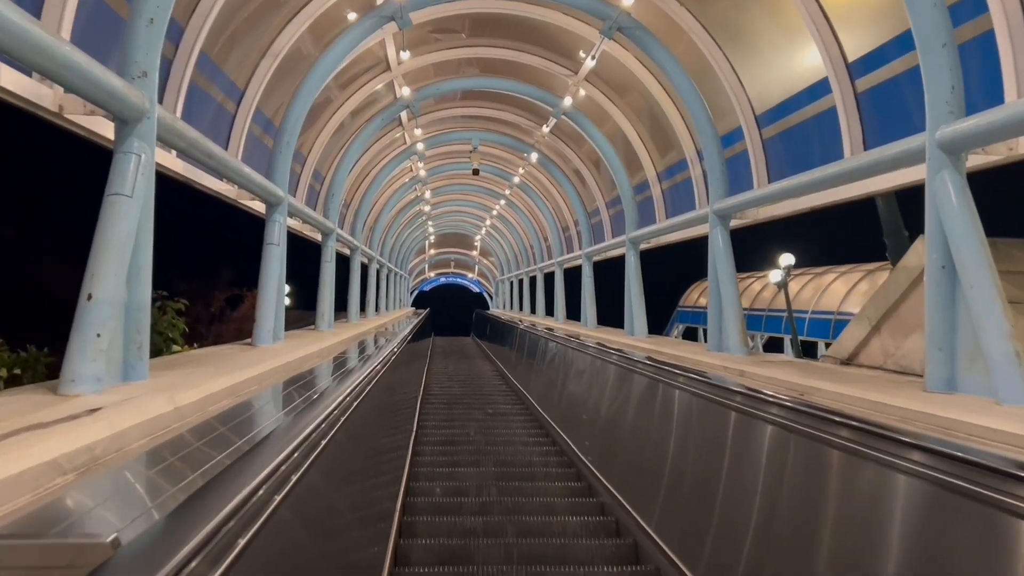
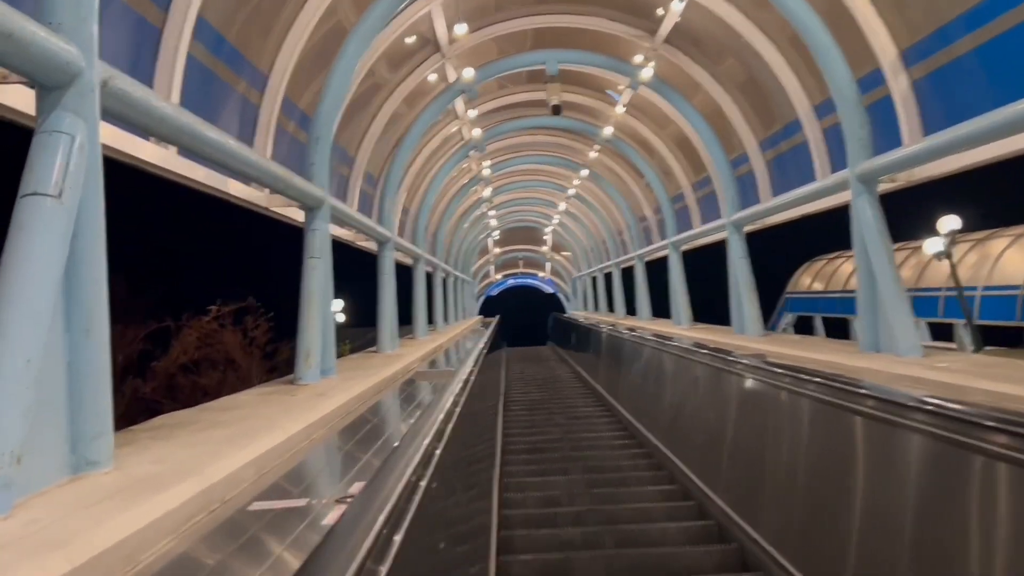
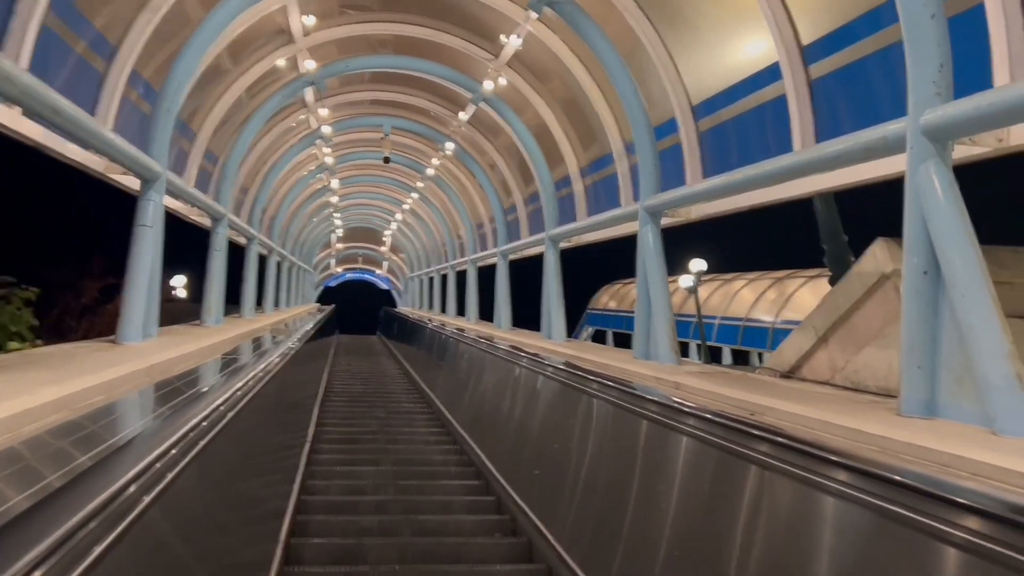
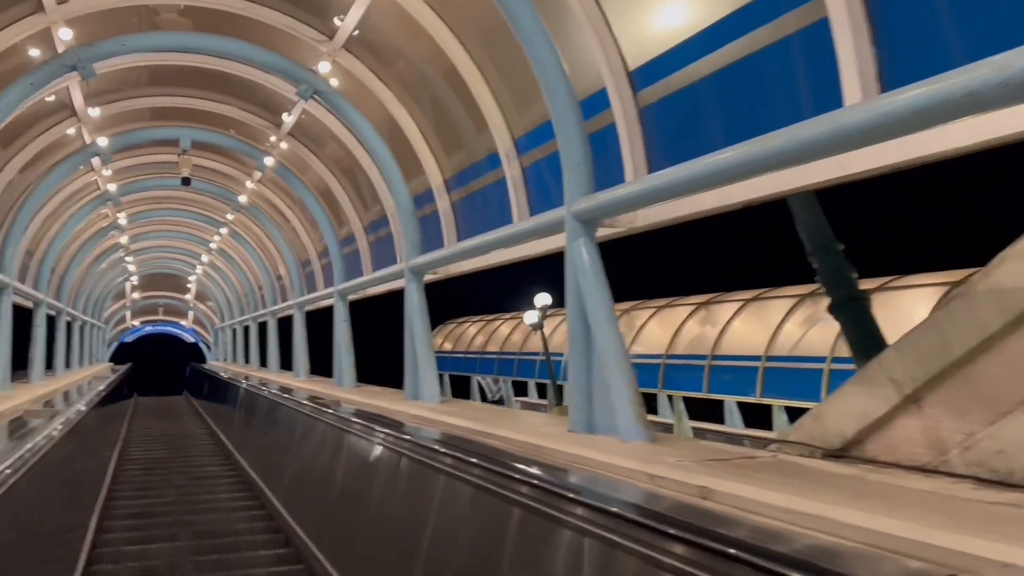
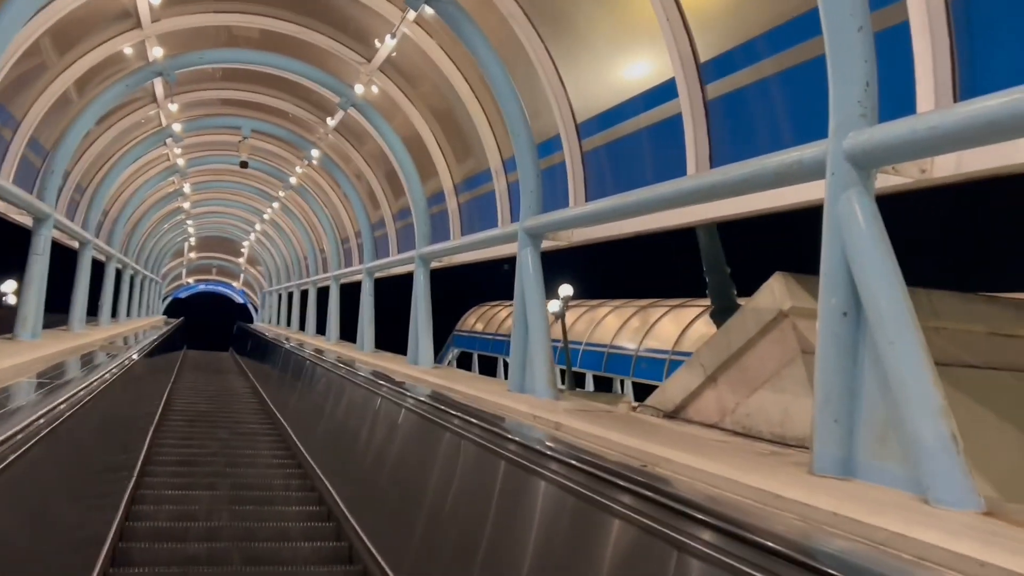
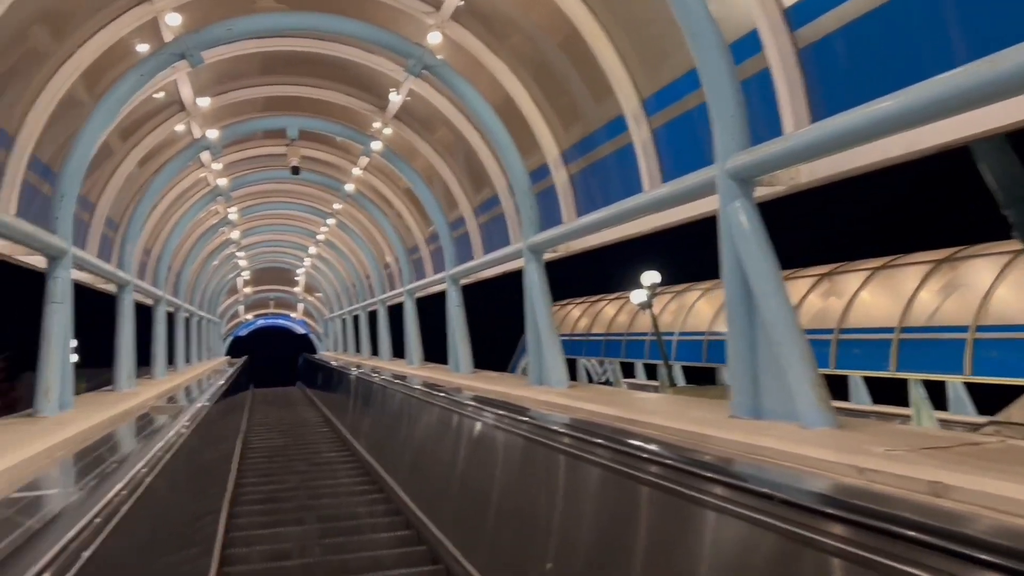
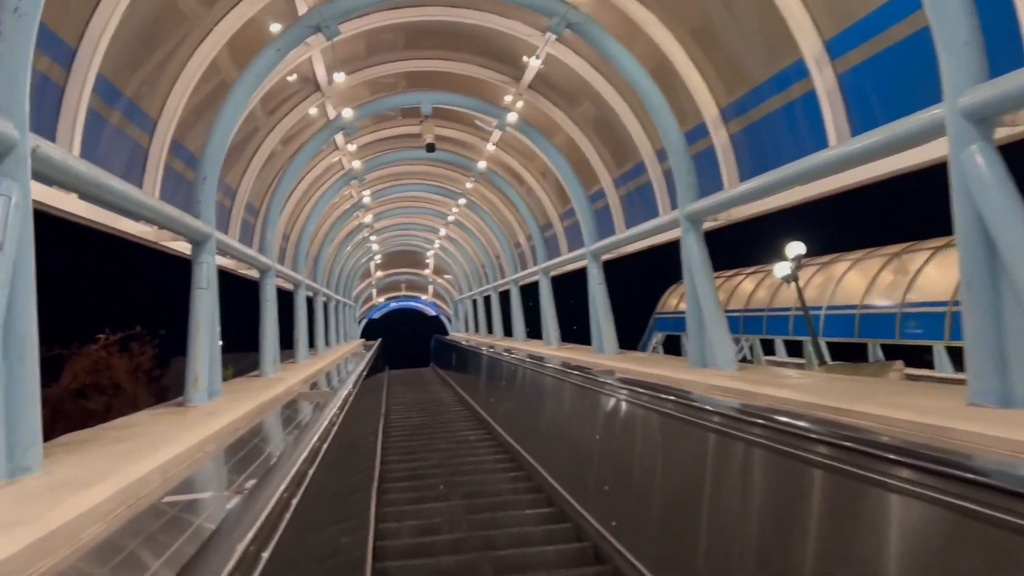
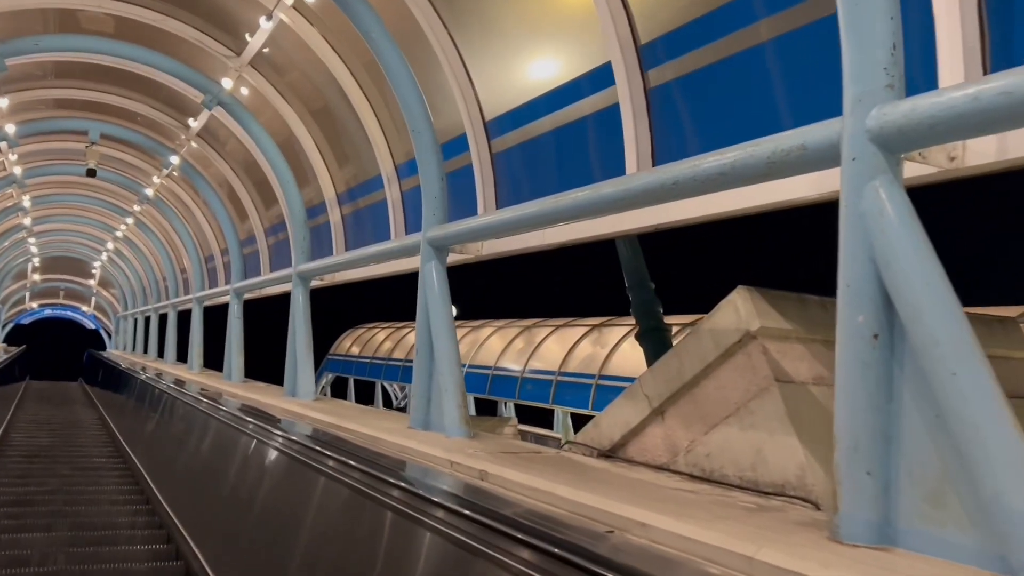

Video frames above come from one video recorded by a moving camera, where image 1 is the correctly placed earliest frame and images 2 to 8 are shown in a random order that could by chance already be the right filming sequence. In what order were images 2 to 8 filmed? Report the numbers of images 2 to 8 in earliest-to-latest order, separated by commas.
3, 5, 8, 4, 6, 7, 2
